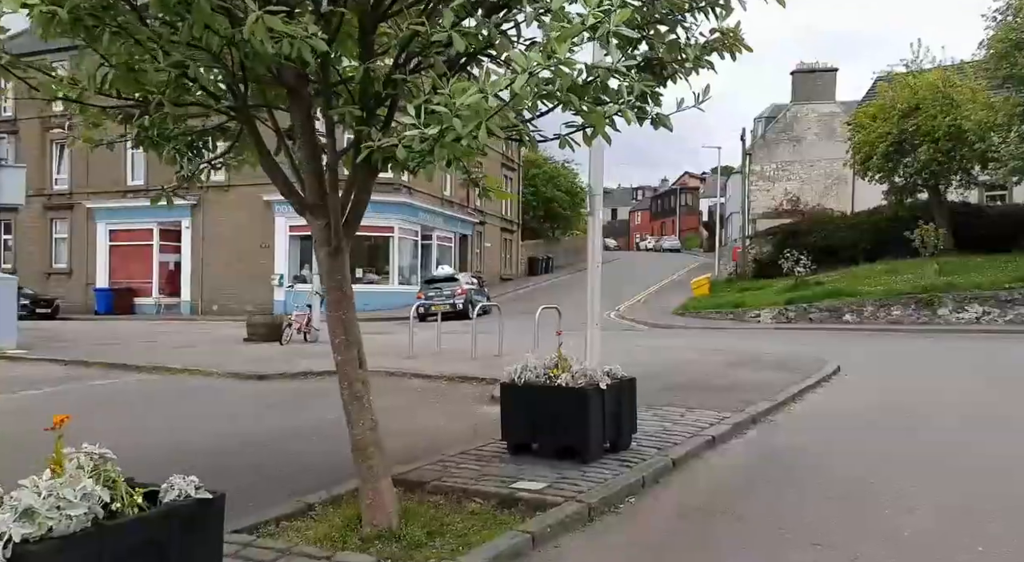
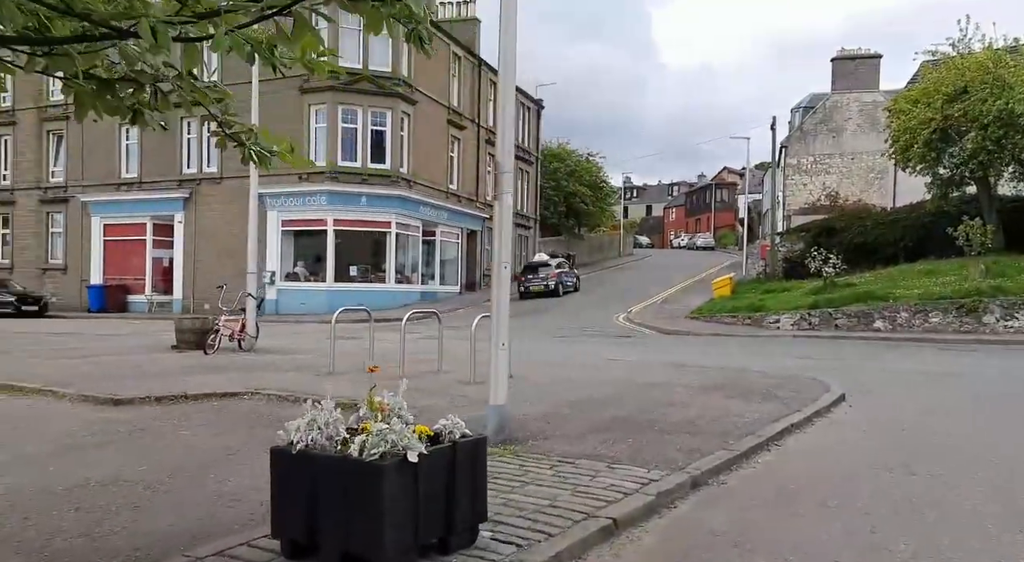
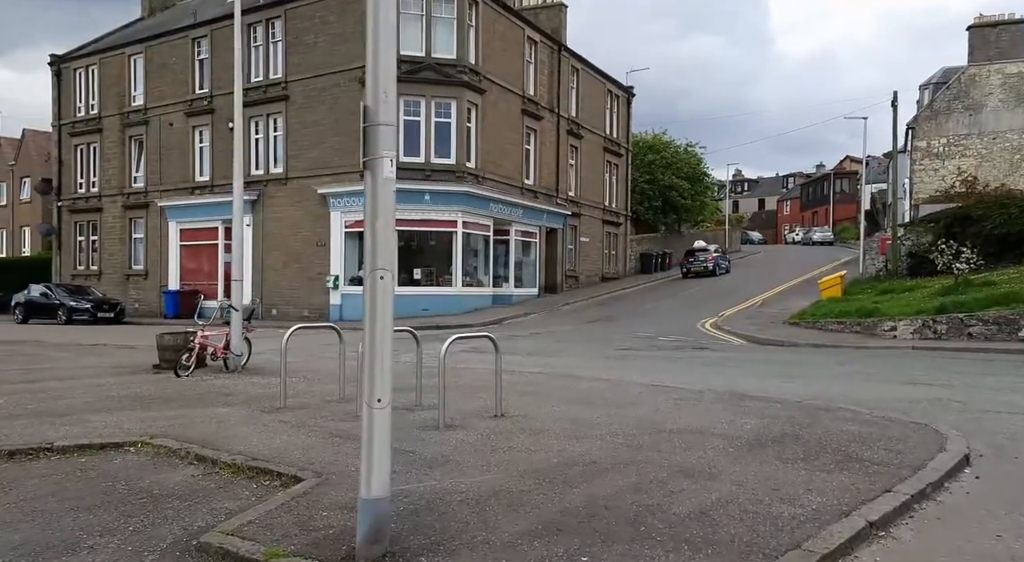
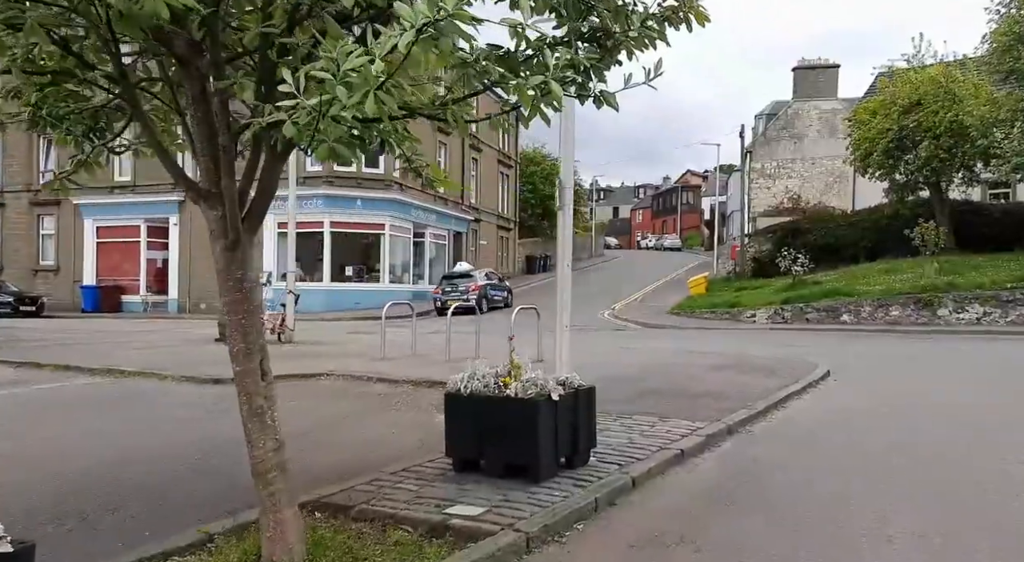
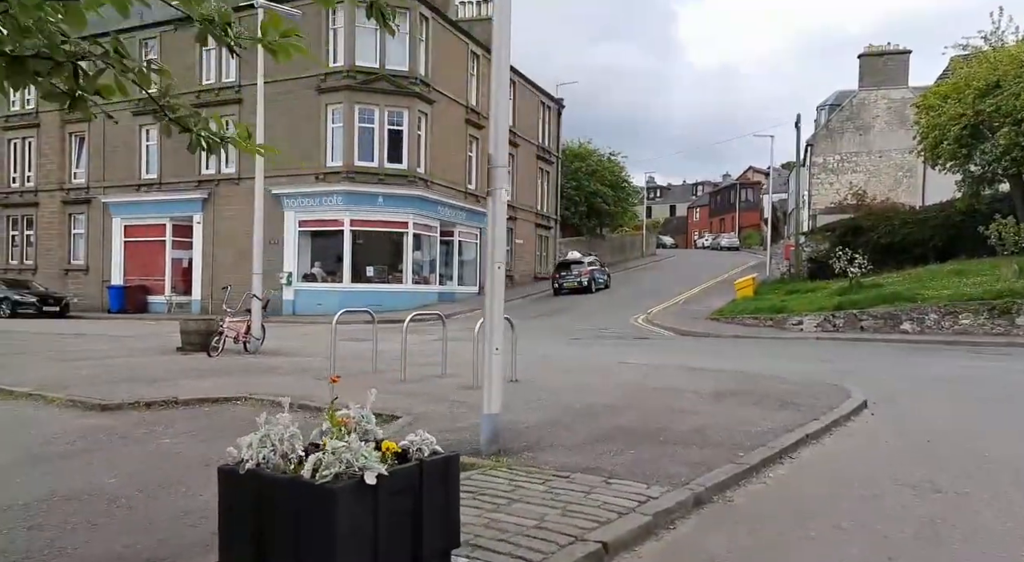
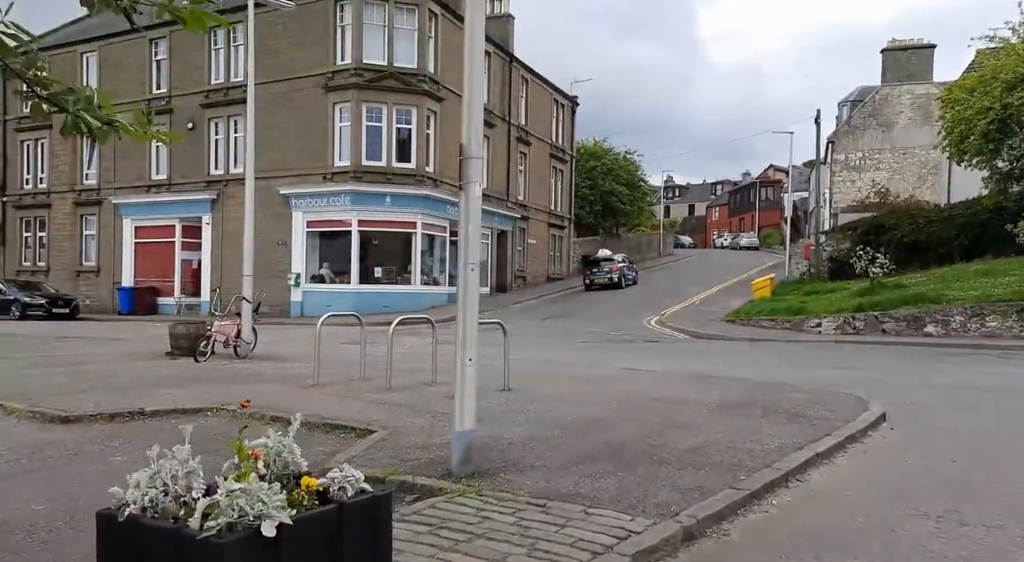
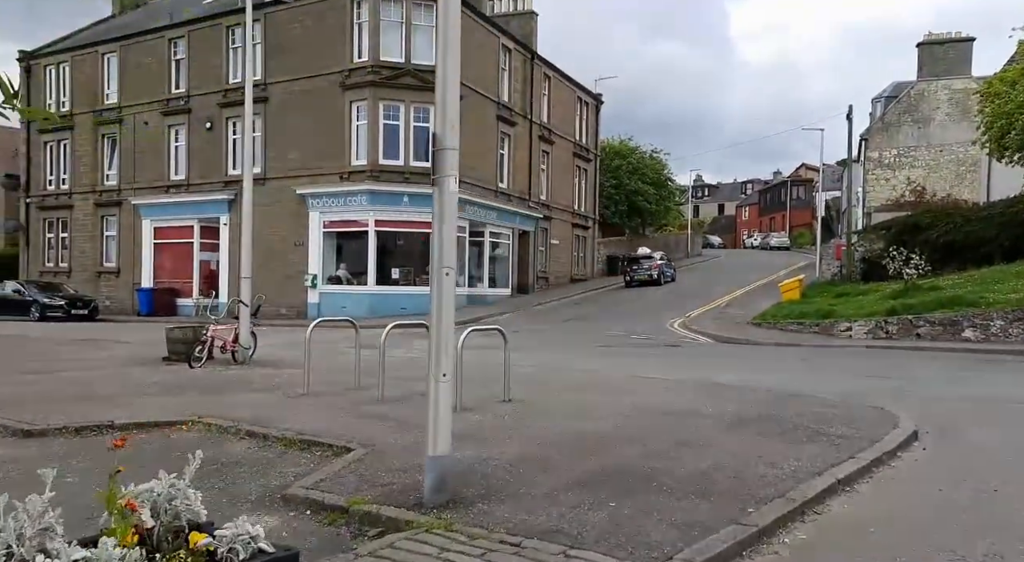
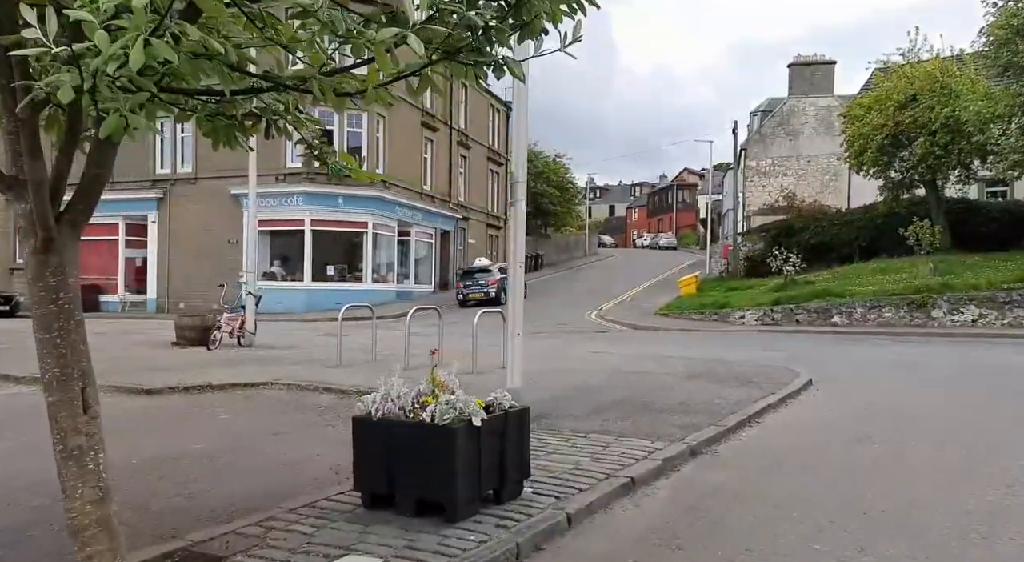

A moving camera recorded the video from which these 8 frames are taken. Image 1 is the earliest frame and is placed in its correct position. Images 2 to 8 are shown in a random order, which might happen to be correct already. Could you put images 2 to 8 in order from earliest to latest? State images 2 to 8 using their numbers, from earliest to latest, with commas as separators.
4, 8, 2, 5, 6, 7, 3
